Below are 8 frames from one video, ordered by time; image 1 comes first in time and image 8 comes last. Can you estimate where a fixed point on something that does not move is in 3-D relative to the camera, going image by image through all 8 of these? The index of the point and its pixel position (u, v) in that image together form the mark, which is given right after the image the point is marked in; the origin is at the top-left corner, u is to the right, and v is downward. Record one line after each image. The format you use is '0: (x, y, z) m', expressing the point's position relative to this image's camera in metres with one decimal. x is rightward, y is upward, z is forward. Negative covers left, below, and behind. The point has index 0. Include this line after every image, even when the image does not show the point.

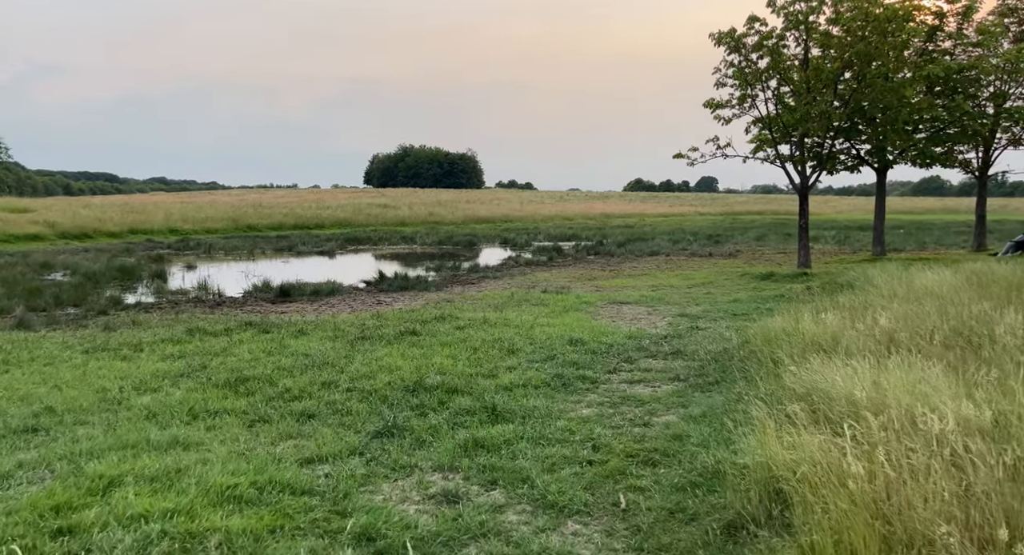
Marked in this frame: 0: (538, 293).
0: (+0.5, -0.3, +16.8) m
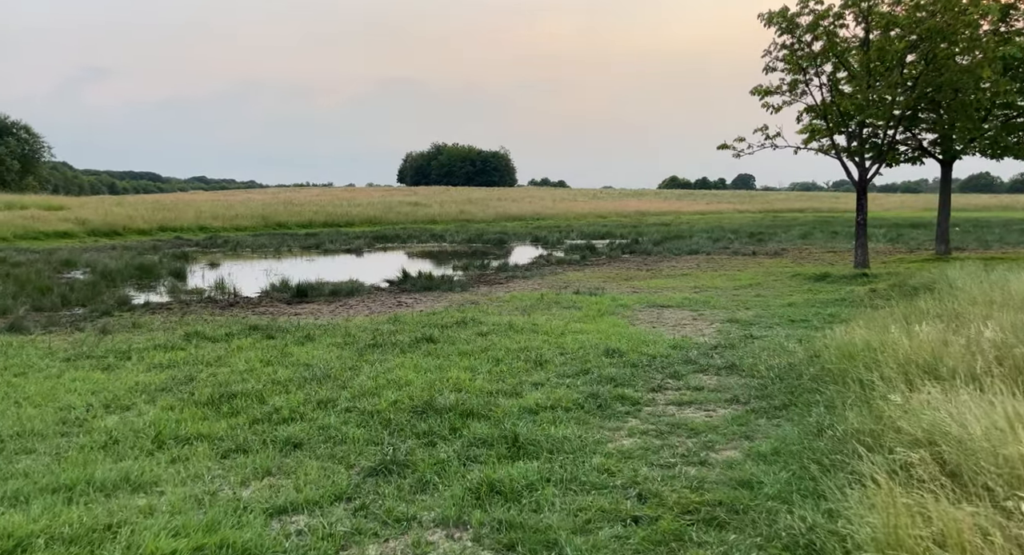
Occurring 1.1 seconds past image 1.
0: (+1.1, -0.3, +15.6) m
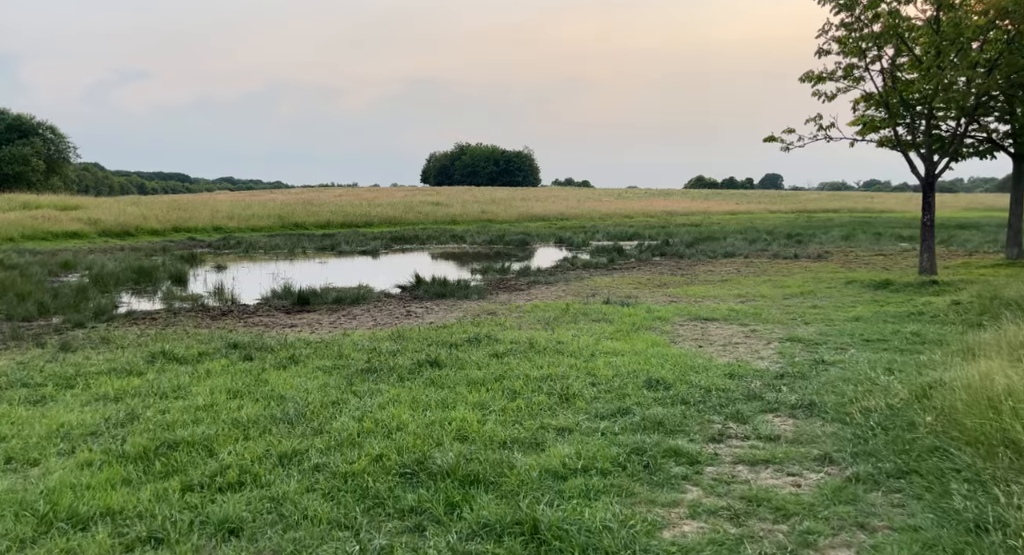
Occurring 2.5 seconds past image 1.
0: (+1.5, -0.5, +13.8) m
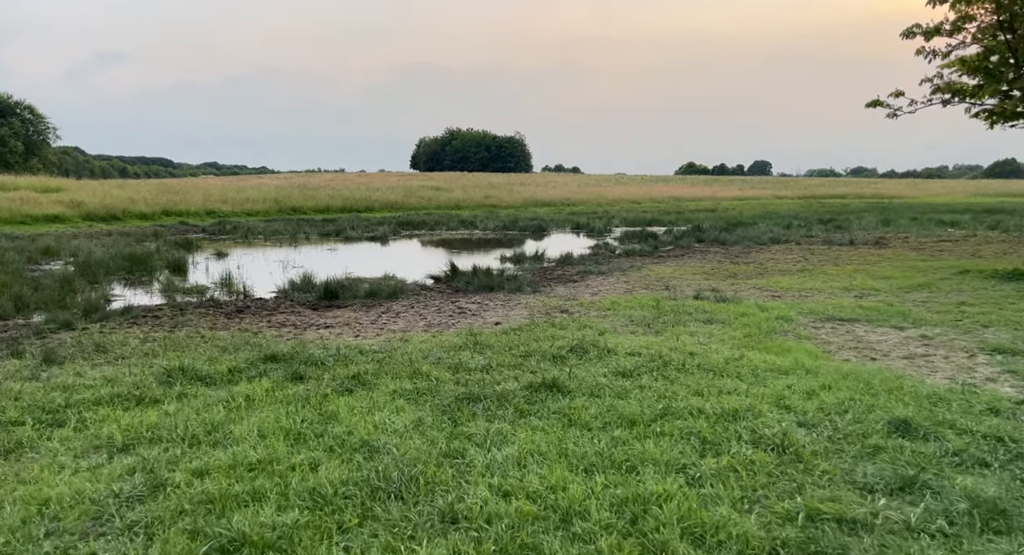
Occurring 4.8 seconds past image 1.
0: (+2.6, -0.3, +11.6) m
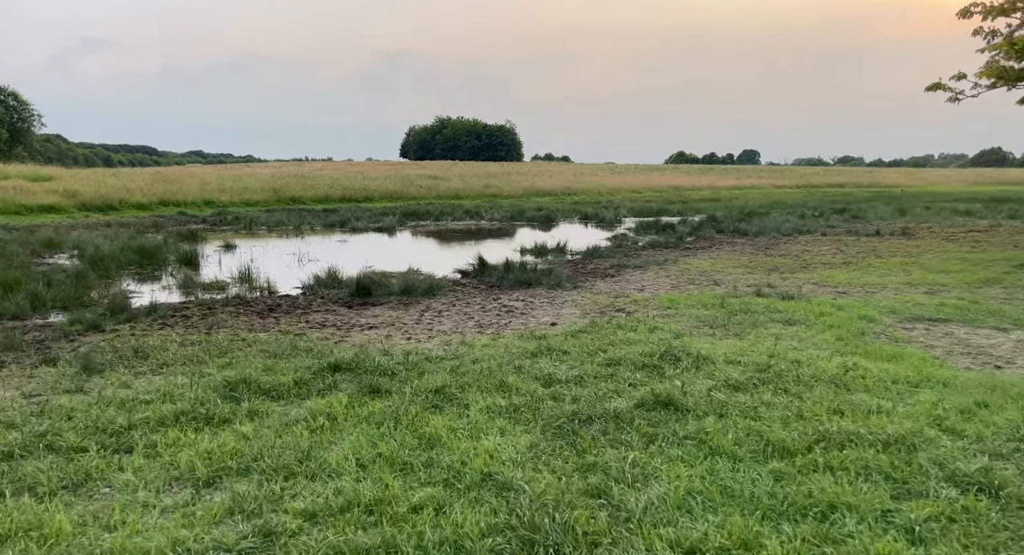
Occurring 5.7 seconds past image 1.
0: (+3.4, -0.3, +11.0) m
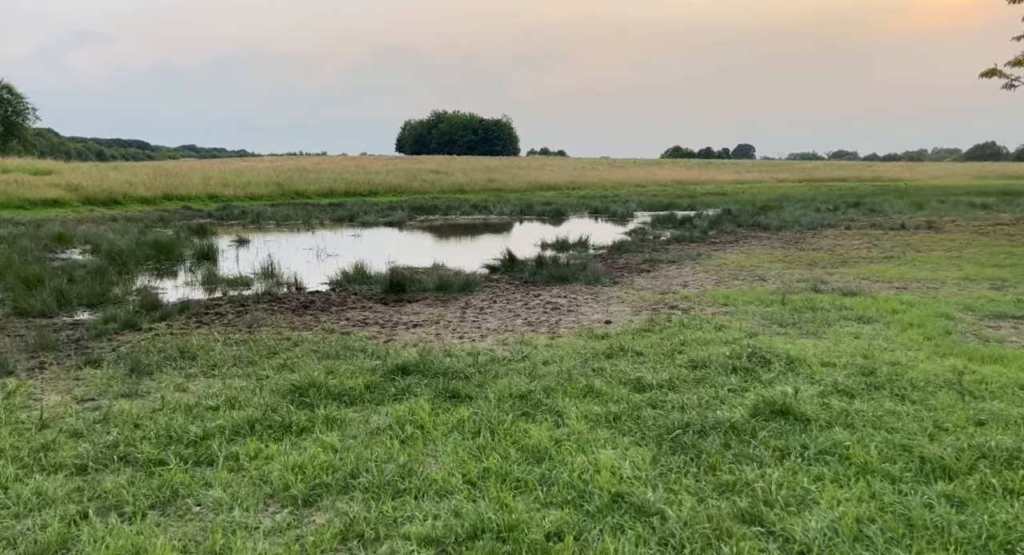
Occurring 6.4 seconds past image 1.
0: (+4.0, -0.2, +10.5) m
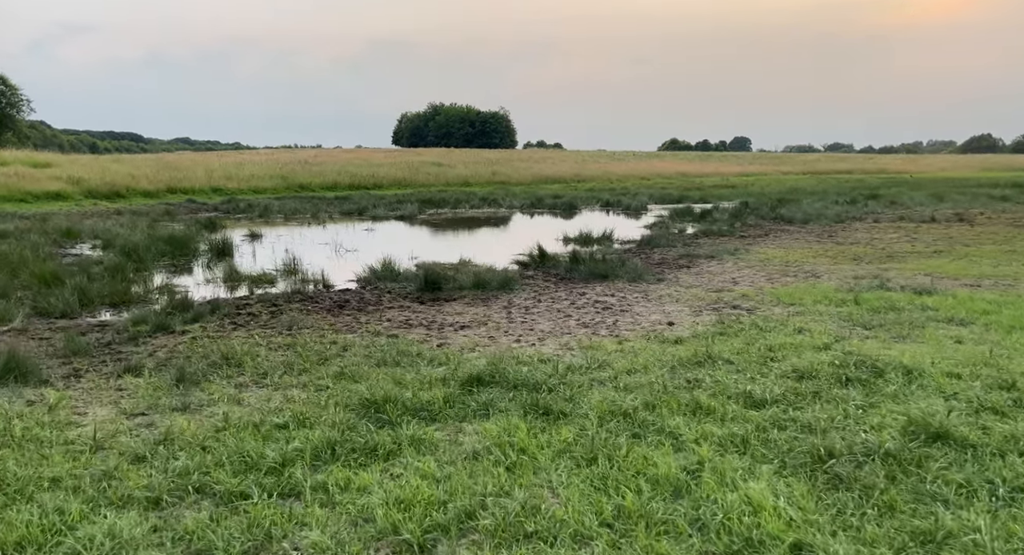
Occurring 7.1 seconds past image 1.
0: (+4.7, -0.2, +10.0) m
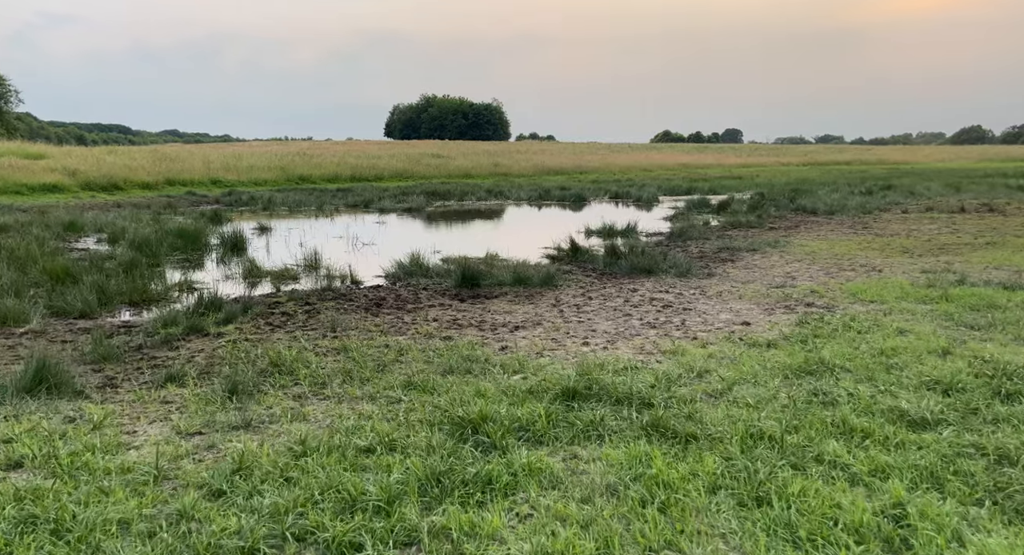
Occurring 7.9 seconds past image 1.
0: (+5.3, -0.1, +9.3) m
